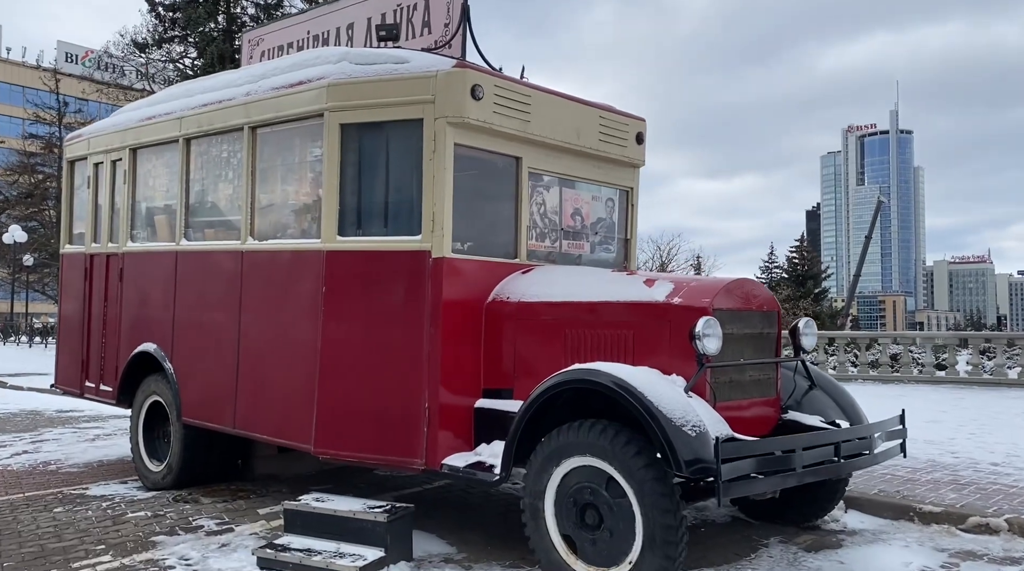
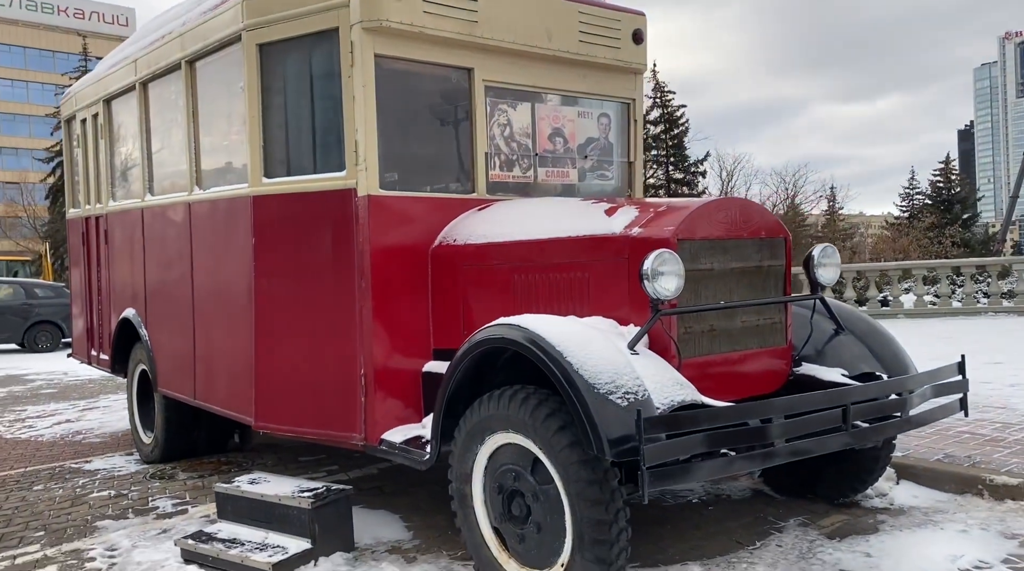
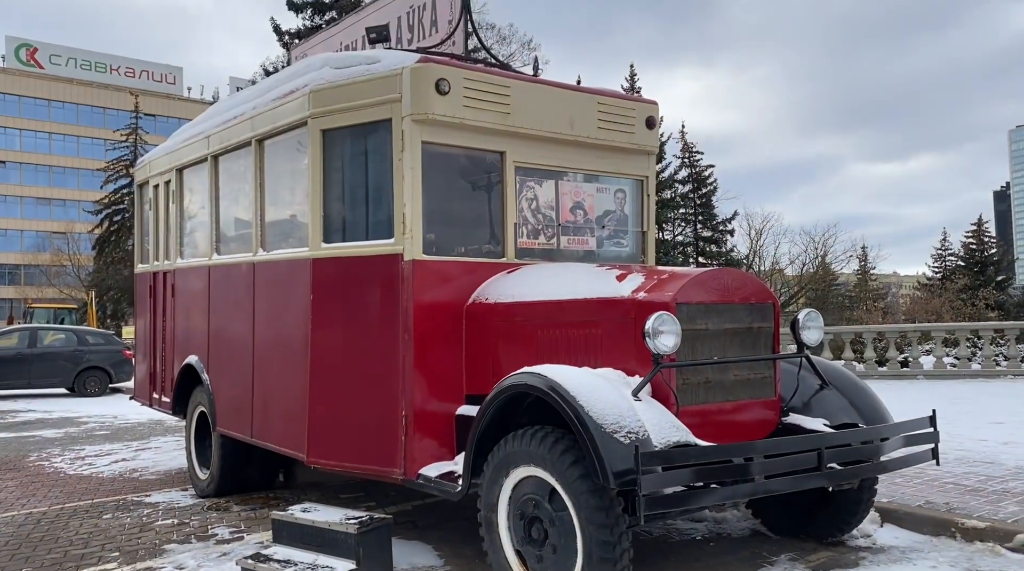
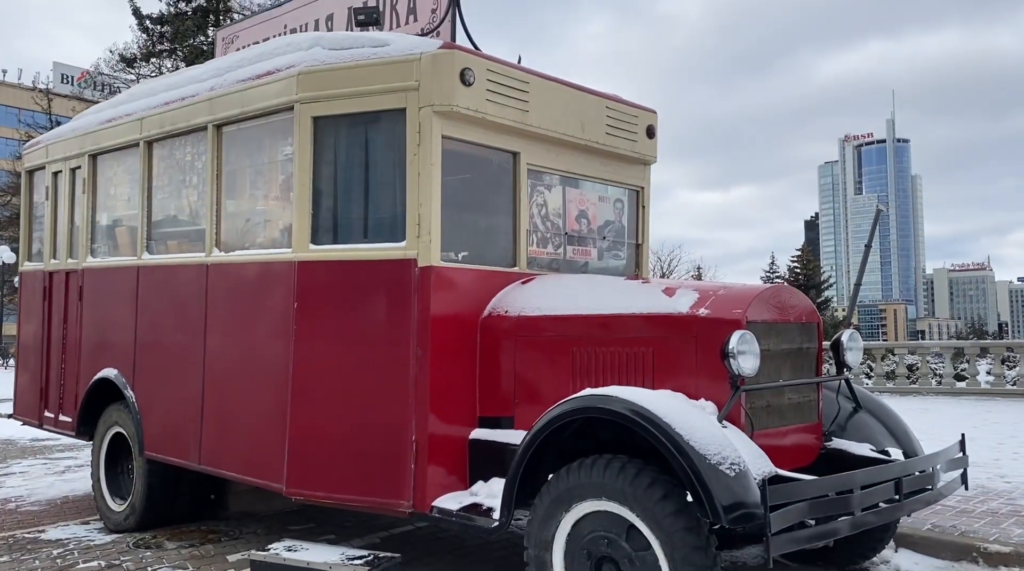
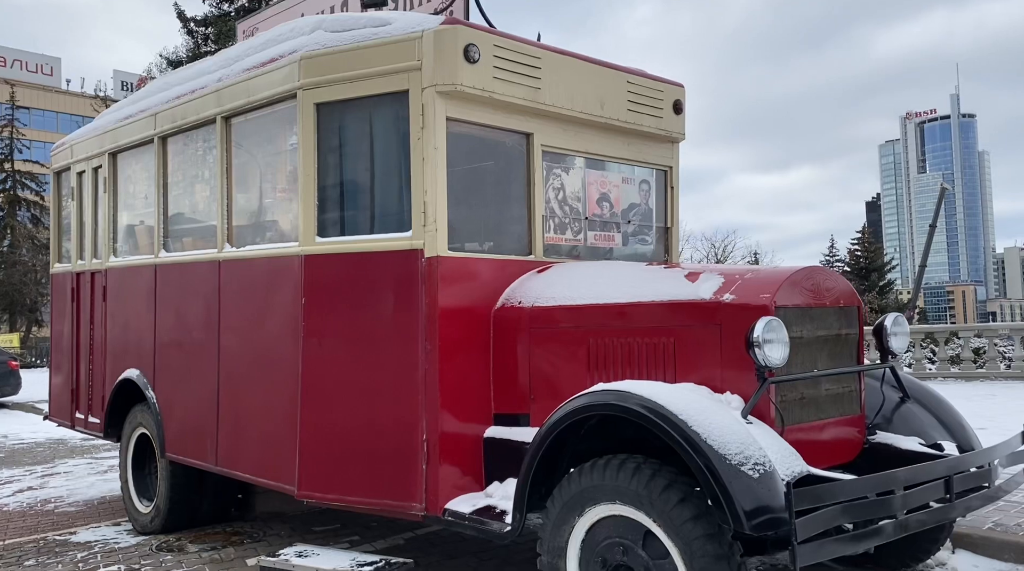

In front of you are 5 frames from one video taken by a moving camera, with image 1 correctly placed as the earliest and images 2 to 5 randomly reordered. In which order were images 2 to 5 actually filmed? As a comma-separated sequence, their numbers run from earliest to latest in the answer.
4, 5, 2, 3
